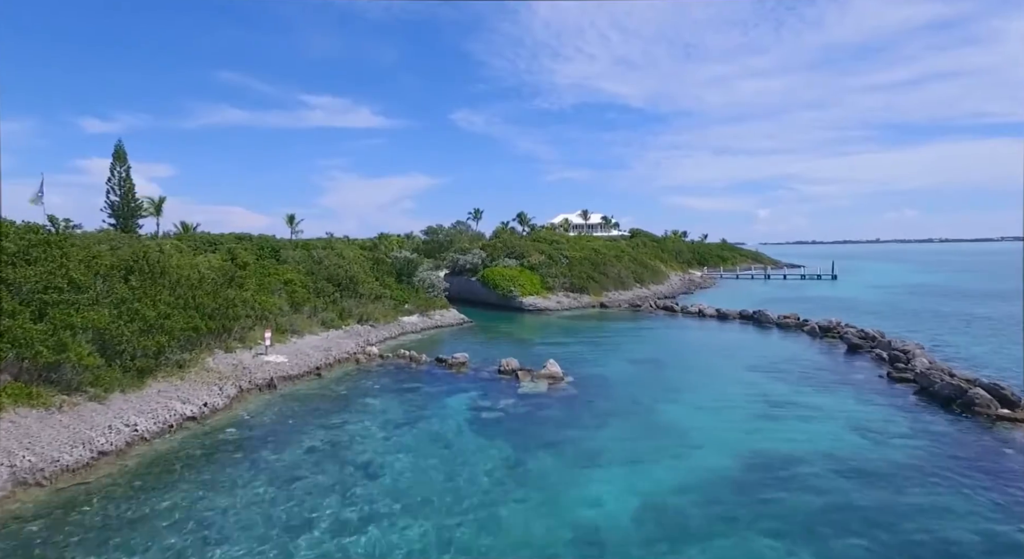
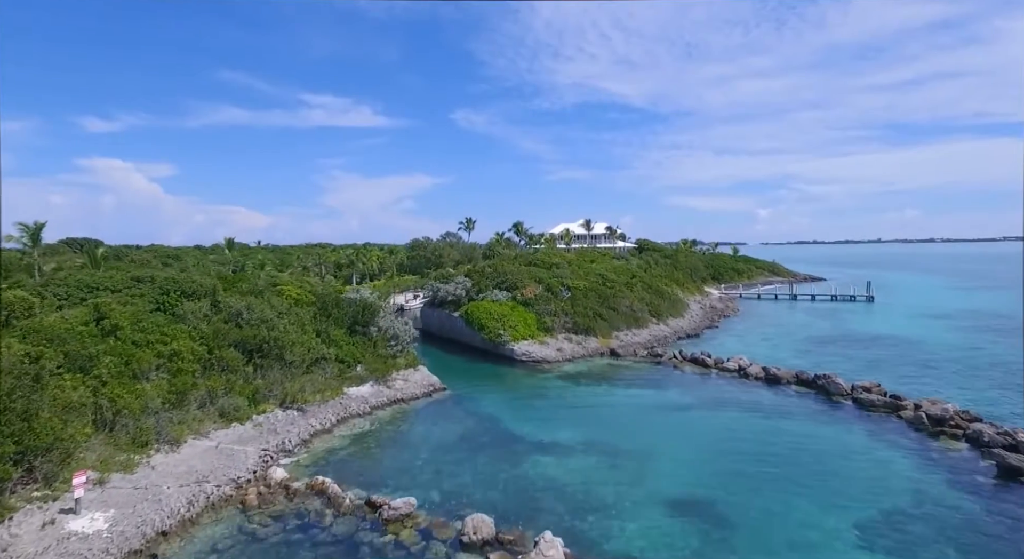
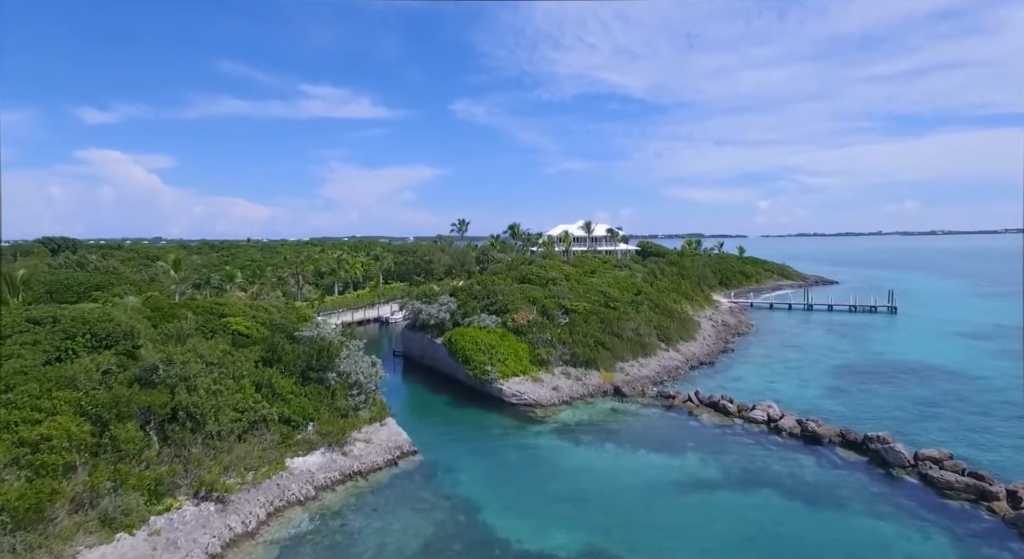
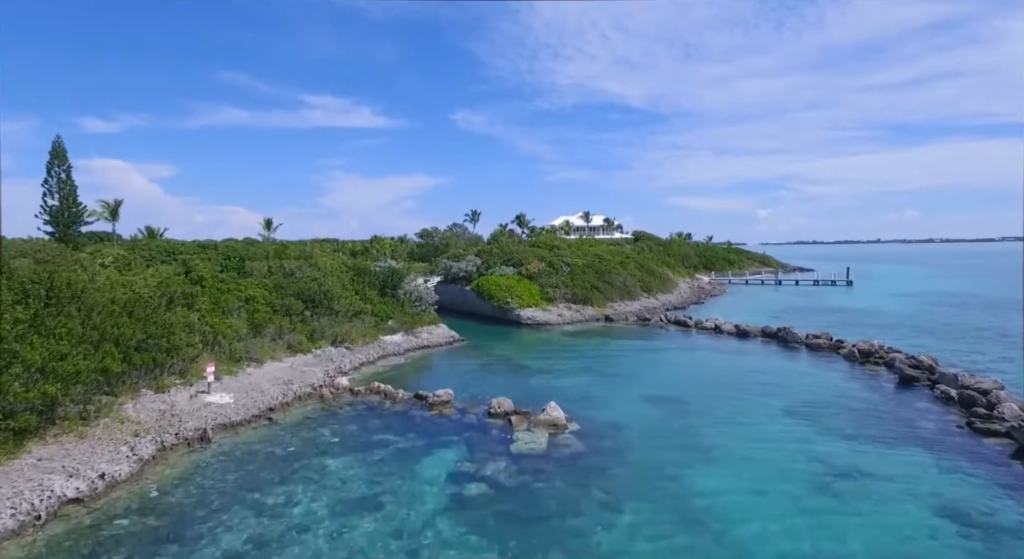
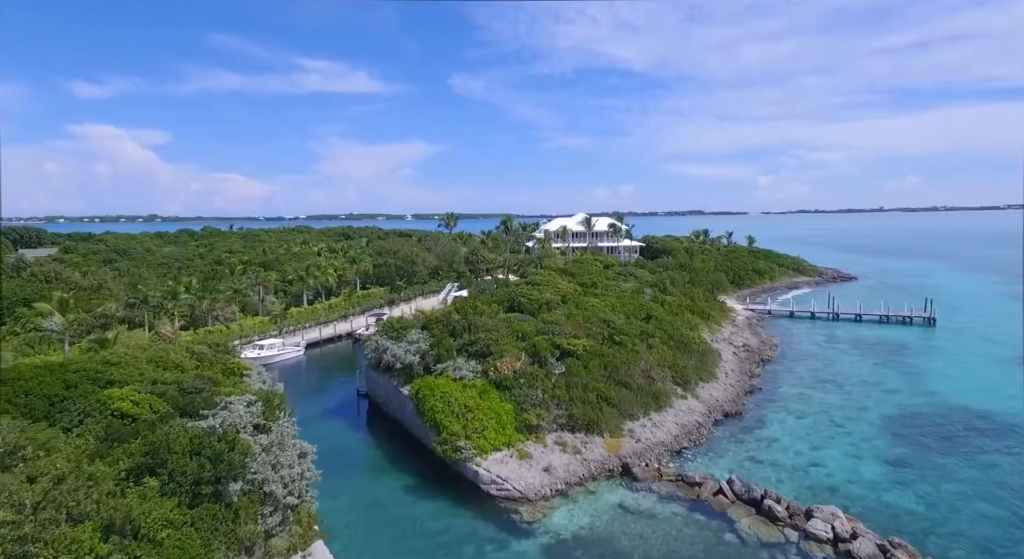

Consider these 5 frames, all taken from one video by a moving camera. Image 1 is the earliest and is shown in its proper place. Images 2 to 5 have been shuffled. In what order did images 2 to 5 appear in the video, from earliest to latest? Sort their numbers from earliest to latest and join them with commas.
4, 2, 3, 5
